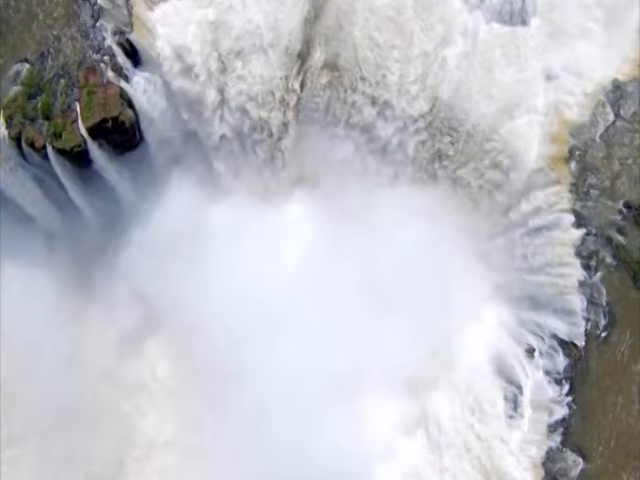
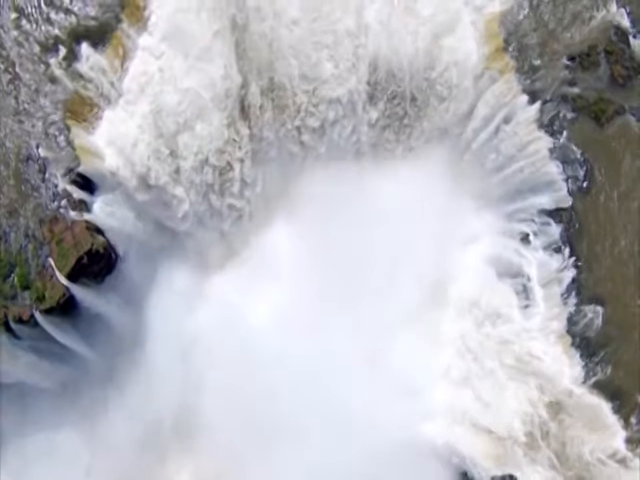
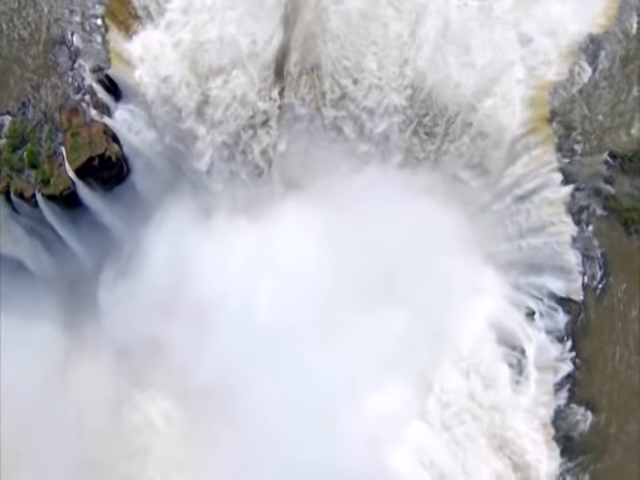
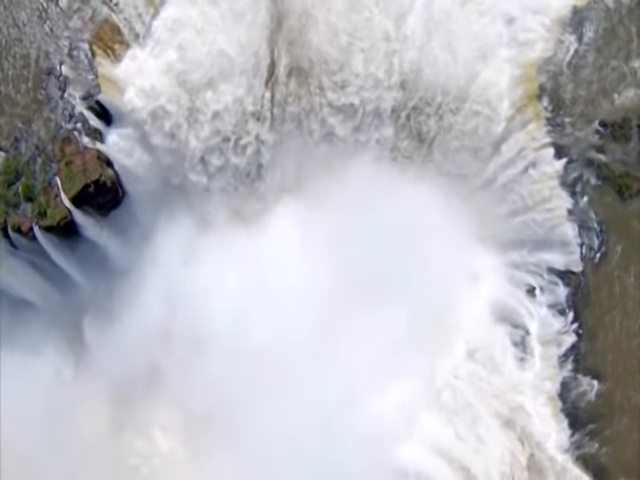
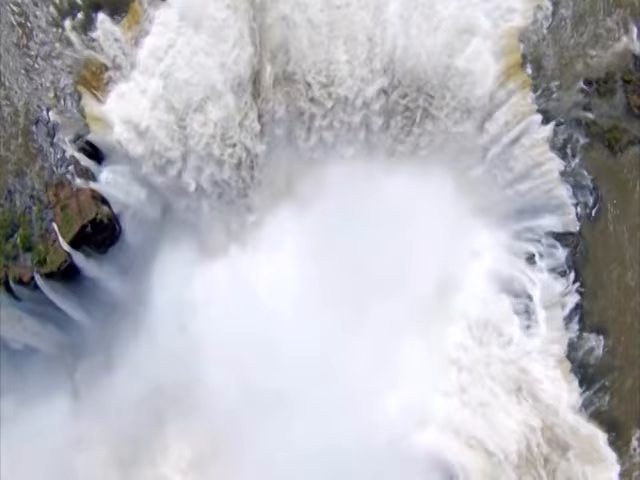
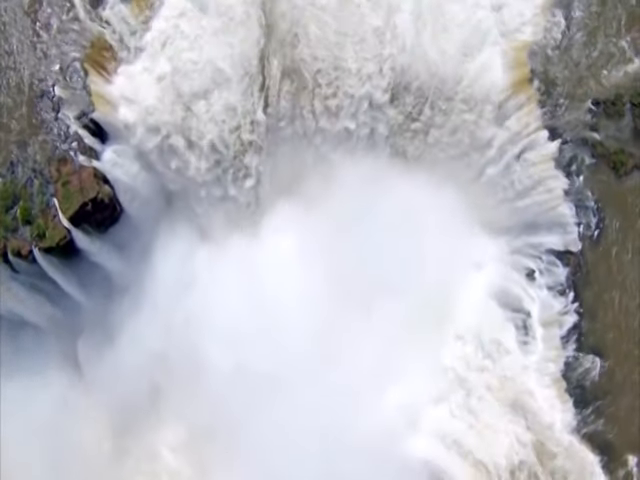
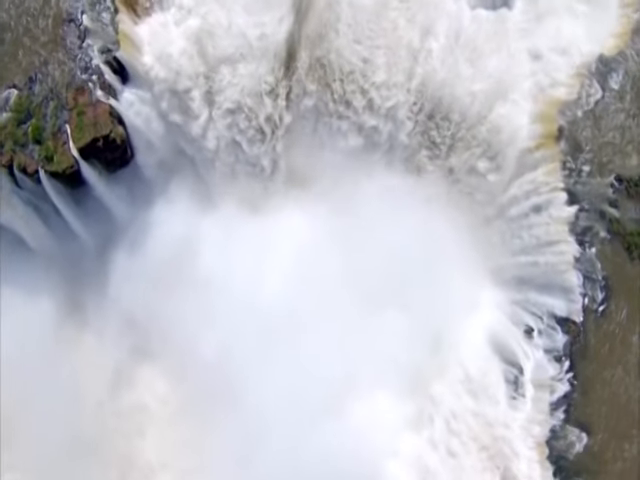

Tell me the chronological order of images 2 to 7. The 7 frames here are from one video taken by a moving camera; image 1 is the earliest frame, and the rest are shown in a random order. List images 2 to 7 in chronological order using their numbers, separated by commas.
7, 3, 4, 6, 5, 2
